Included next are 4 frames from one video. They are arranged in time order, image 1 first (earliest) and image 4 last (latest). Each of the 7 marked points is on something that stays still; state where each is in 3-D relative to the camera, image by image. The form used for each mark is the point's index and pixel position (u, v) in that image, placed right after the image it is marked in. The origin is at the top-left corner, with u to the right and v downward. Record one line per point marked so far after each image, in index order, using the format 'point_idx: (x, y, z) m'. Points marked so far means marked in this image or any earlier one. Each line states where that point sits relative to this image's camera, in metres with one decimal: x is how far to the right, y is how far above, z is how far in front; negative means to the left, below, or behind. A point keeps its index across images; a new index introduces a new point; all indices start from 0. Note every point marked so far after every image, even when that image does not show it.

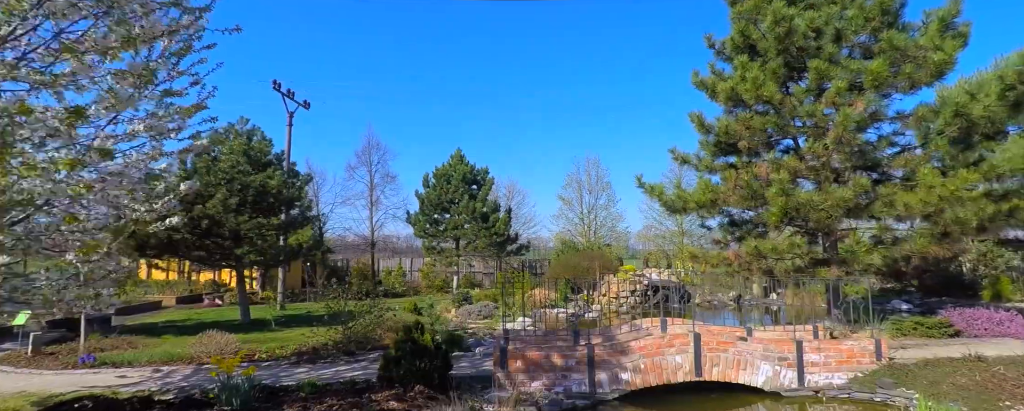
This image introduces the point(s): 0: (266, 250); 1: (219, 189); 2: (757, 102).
0: (-6.2, -1.1, +14.6) m
1: (-7.1, +0.4, +14.0) m
2: (+3.7, +1.6, +8.6) m
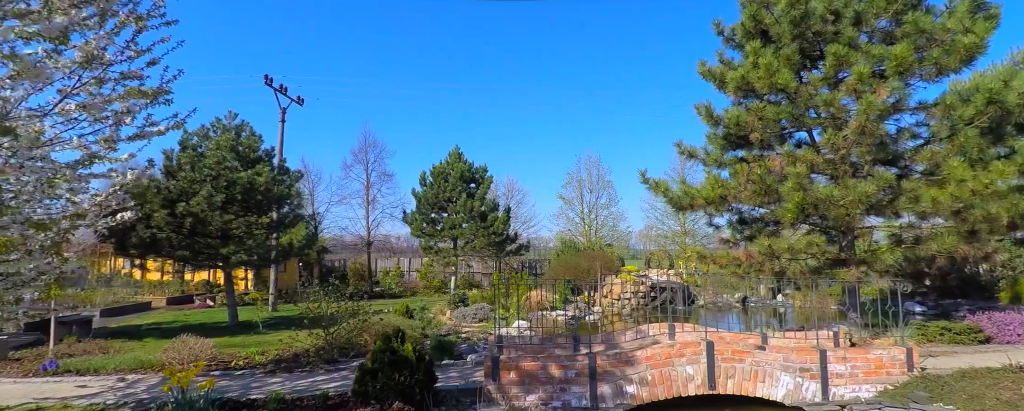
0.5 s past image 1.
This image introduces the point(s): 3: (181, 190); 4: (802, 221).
0: (-6.2, -1.1, +14.1) m
1: (-7.2, +0.5, +13.4) m
2: (+3.6, +1.6, +8.1) m
3: (-7.6, +0.4, +13.3) m
4: (+3.9, -0.2, +7.7) m
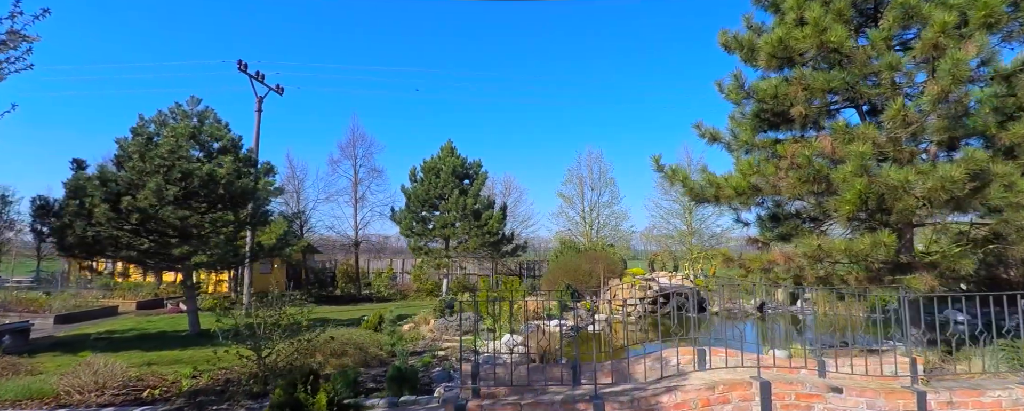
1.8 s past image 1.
0: (-6.4, -1.0, +12.5) m
1: (-7.3, +0.6, +11.9) m
2: (+3.4, +1.7, +6.5) m
3: (-7.7, +0.5, +11.7) m
4: (+3.7, -0.1, +6.1) m
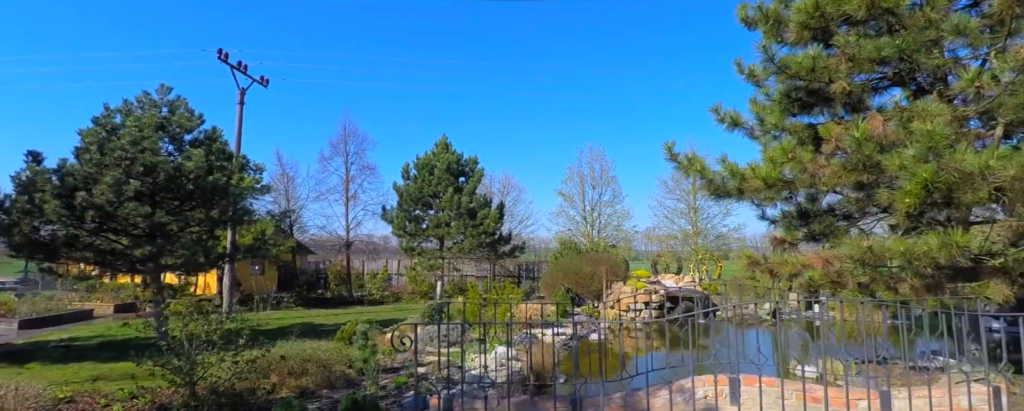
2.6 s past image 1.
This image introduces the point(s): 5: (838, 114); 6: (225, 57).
0: (-6.5, -0.9, +11.5) m
1: (-7.4, +0.6, +10.8) m
2: (+3.3, +1.8, +5.4) m
3: (-7.9, +0.5, +10.7) m
4: (+3.6, -0.1, +5.1) m
5: (+3.4, +1.0, +6.1) m
6: (-8.6, +4.4, +17.3) m
